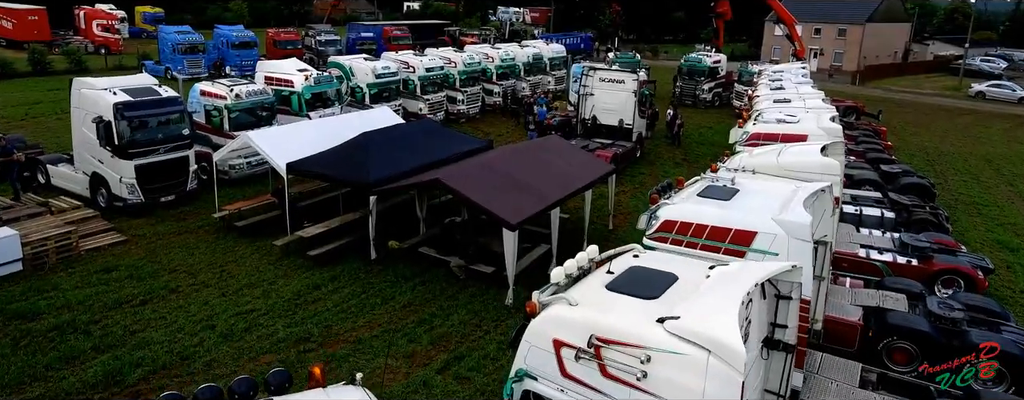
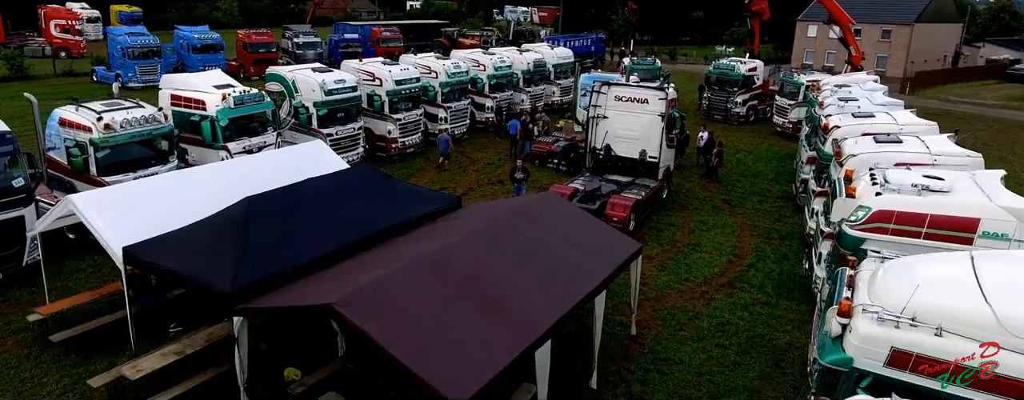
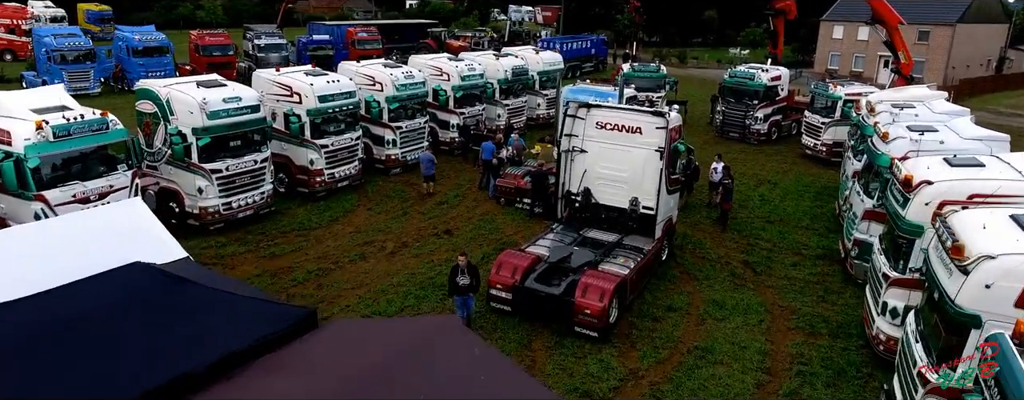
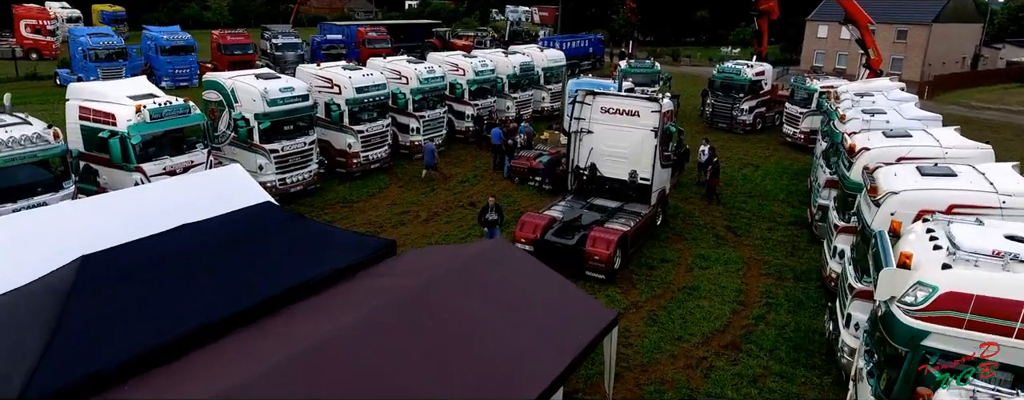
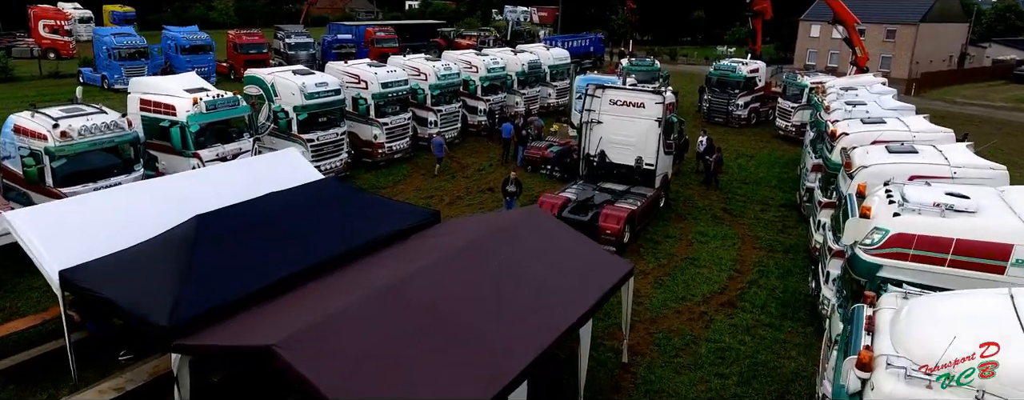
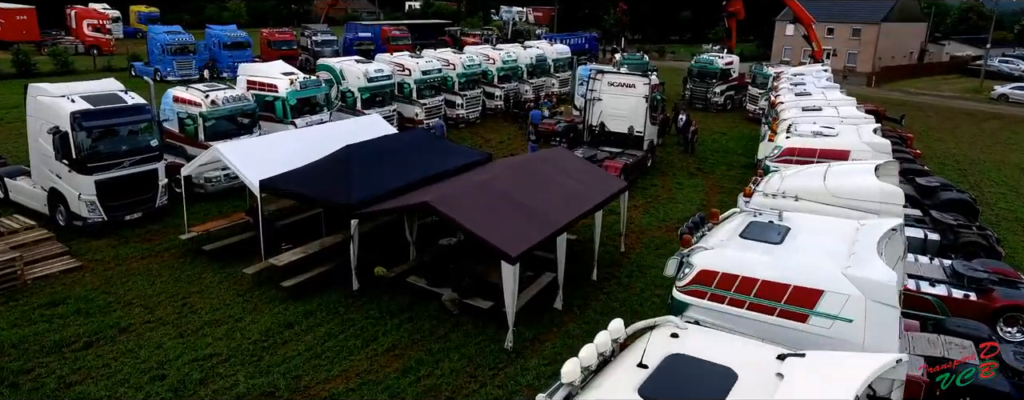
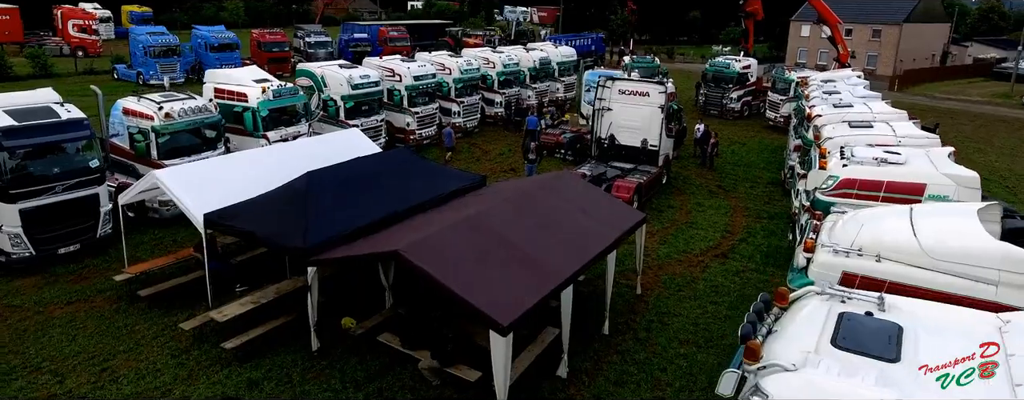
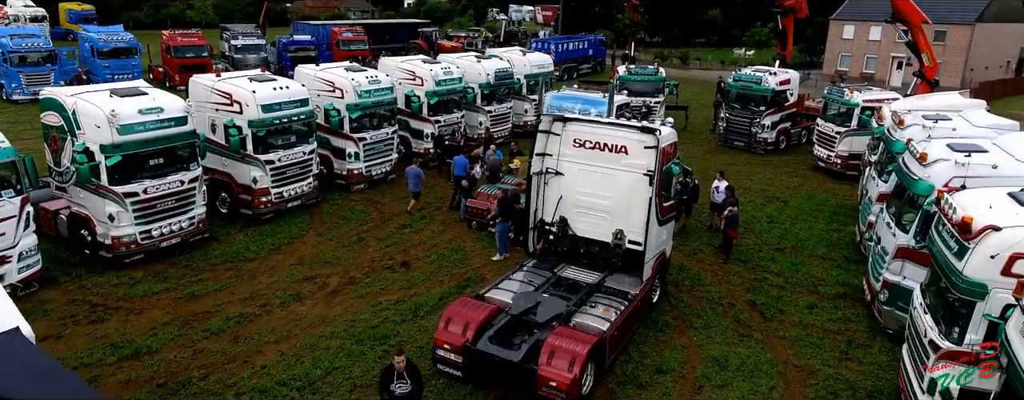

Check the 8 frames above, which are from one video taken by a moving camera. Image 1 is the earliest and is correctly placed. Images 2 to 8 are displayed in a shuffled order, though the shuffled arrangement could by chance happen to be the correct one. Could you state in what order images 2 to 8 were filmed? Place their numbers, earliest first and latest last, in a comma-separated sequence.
6, 7, 2, 5, 4, 3, 8
